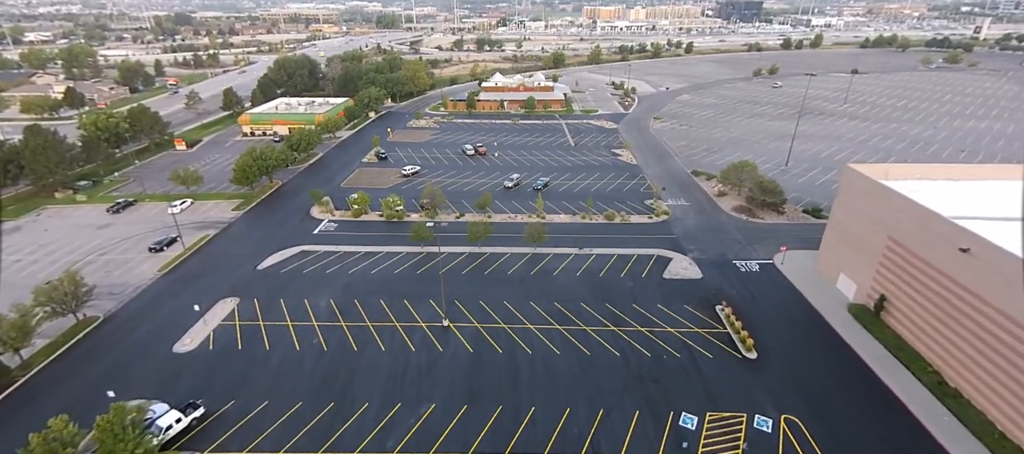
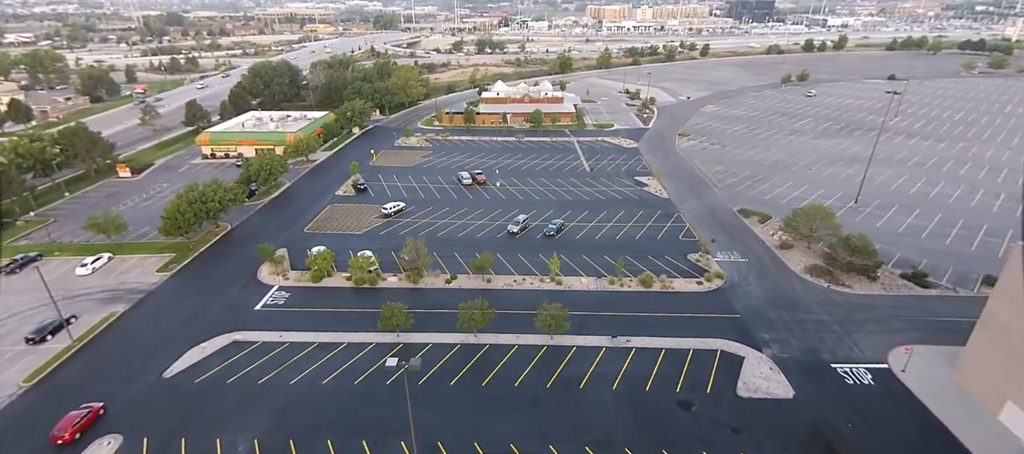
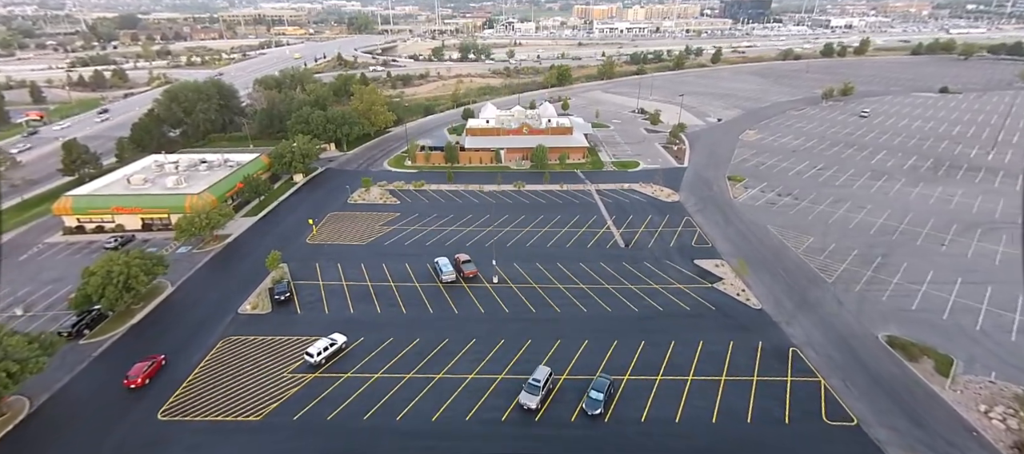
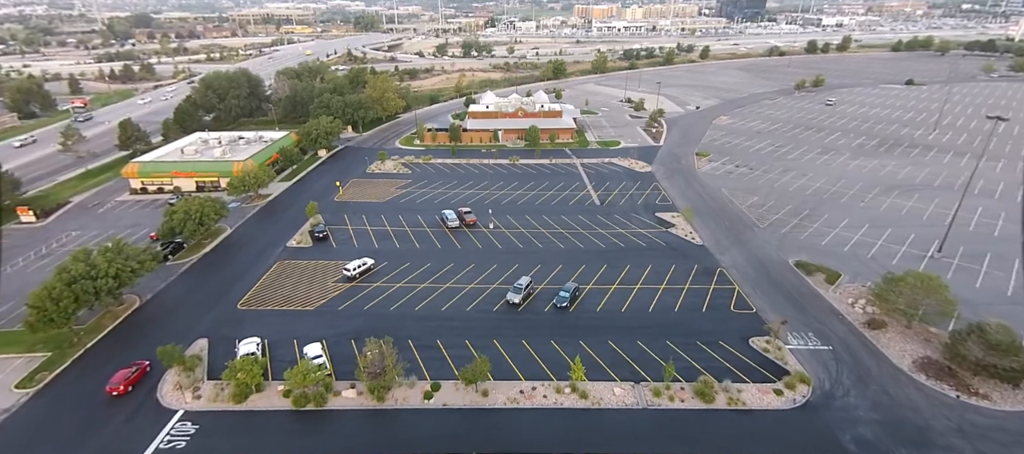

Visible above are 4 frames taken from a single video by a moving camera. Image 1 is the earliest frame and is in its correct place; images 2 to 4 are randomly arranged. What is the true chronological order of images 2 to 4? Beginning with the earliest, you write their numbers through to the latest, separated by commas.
2, 4, 3
